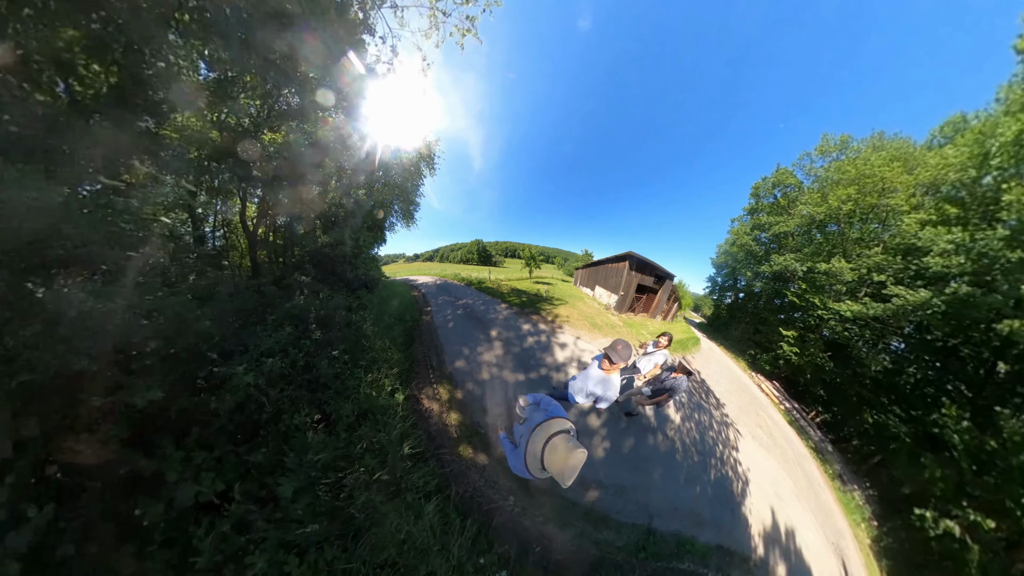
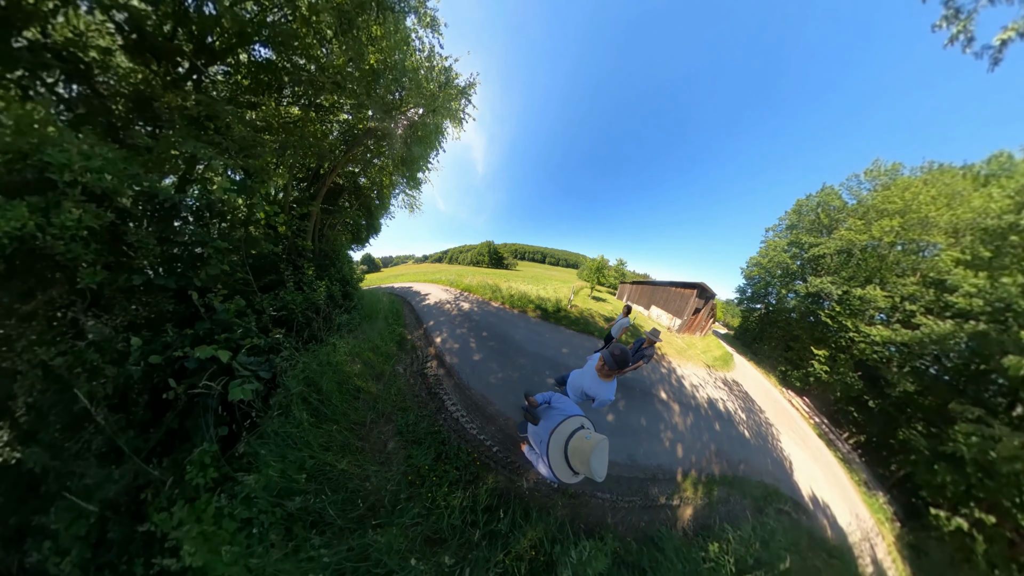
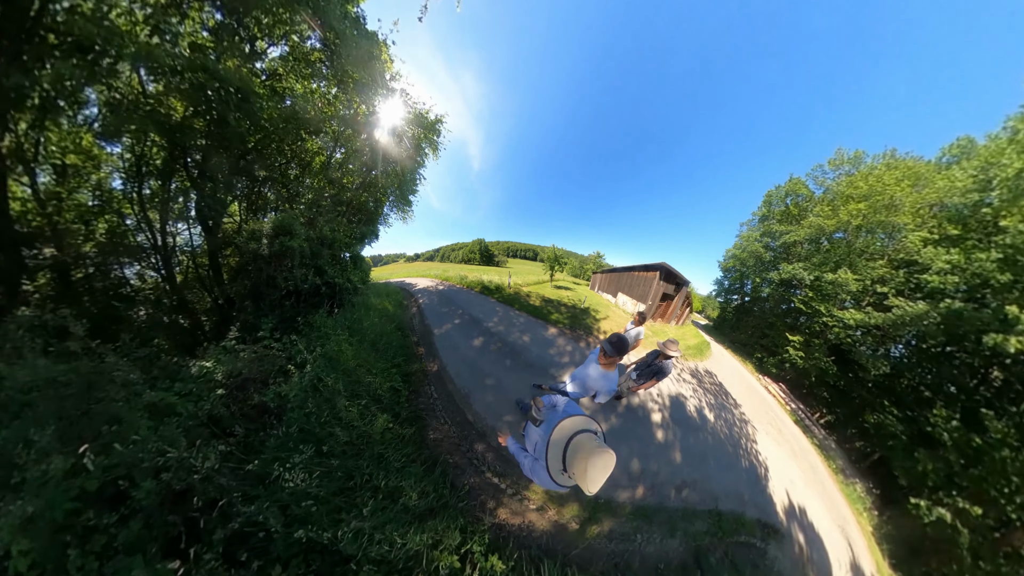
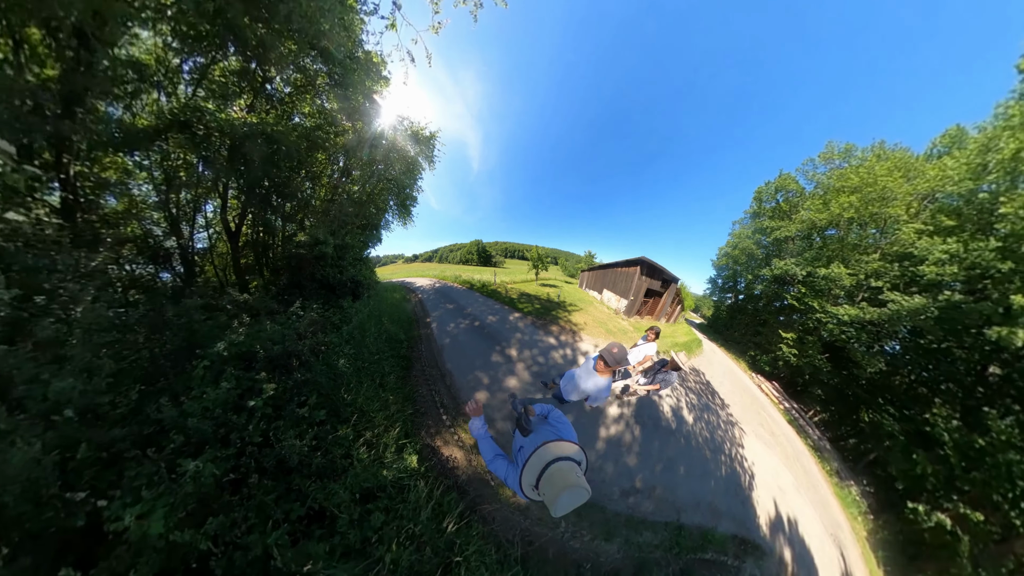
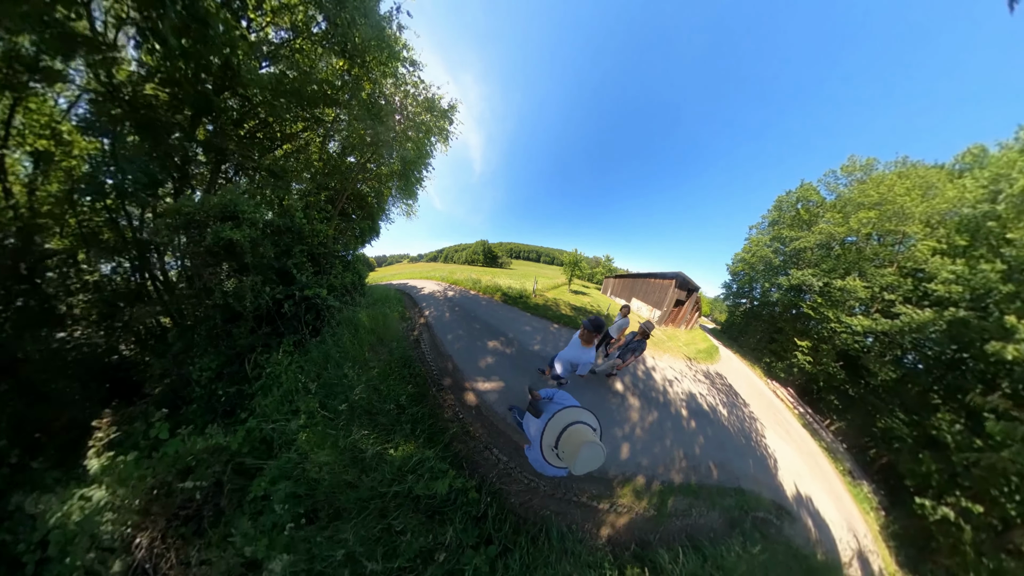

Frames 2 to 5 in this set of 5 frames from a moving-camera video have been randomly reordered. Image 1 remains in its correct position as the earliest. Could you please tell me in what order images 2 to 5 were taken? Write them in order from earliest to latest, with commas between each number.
4, 3, 5, 2
